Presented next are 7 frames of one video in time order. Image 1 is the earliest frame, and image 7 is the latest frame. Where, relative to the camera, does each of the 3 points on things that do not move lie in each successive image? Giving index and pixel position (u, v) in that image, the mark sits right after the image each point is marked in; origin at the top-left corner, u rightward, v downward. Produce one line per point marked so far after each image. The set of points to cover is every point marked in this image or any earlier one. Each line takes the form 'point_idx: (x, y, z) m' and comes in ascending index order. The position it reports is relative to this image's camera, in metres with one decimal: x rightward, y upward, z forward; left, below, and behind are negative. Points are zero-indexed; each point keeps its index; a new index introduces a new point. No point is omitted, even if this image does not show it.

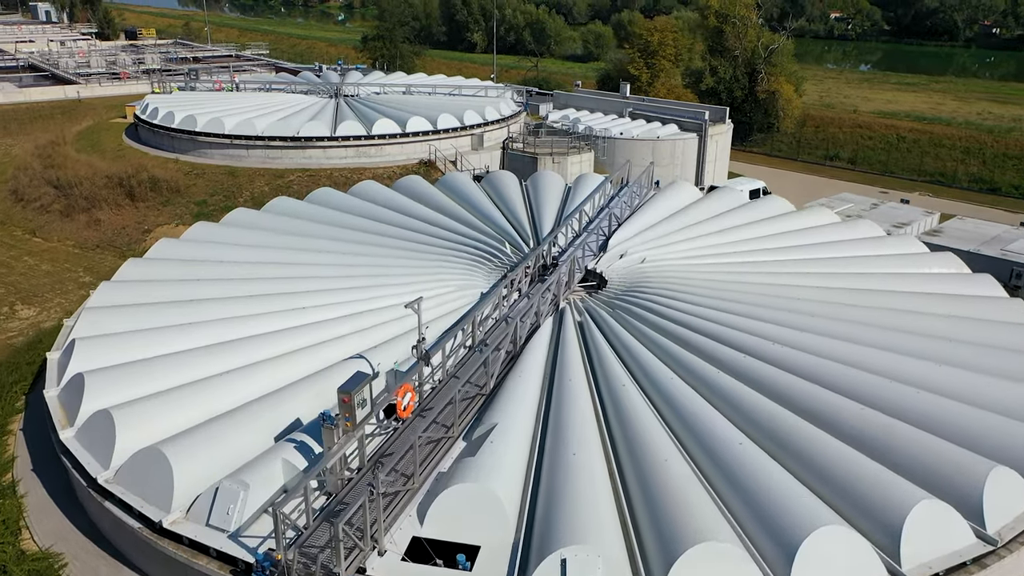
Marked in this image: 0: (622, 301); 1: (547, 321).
0: (+2.5, -0.4, +18.8) m
1: (+0.8, -0.7, +18.1) m
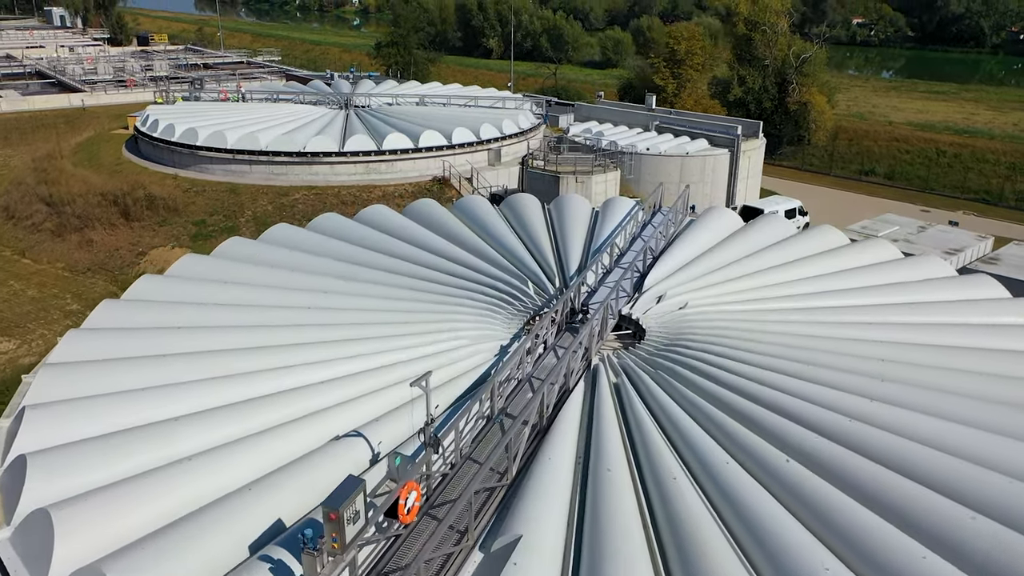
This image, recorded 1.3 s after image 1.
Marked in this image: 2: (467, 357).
0: (+3.0, -1.4, +16.3) m
1: (+1.3, -1.8, +15.6) m
2: (-0.9, -1.4, +16.0) m
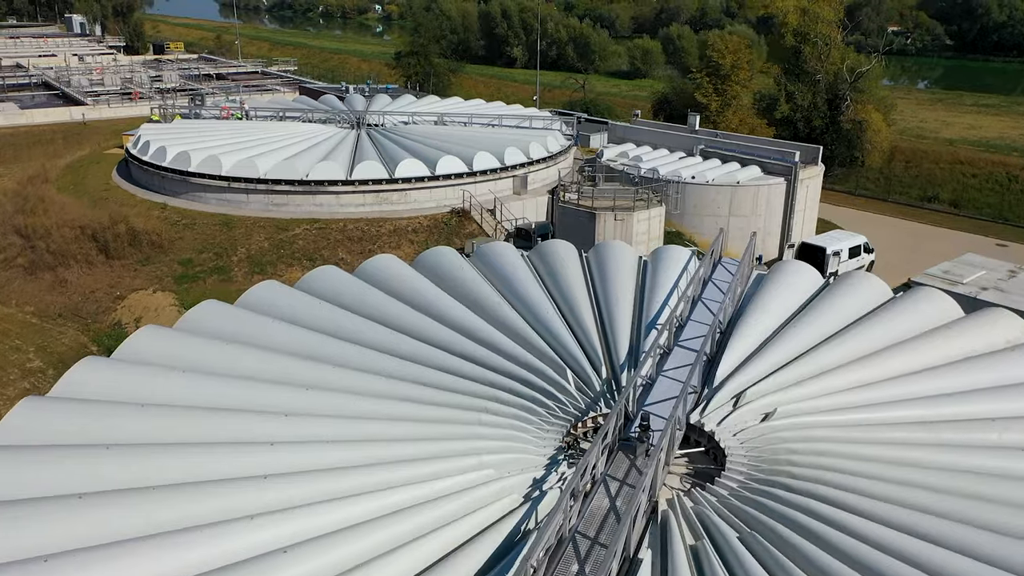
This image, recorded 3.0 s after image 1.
0: (+3.6, -3.2, +12.0) m
1: (+1.8, -3.5, +11.3) m
2: (-0.4, -3.1, +11.8) m
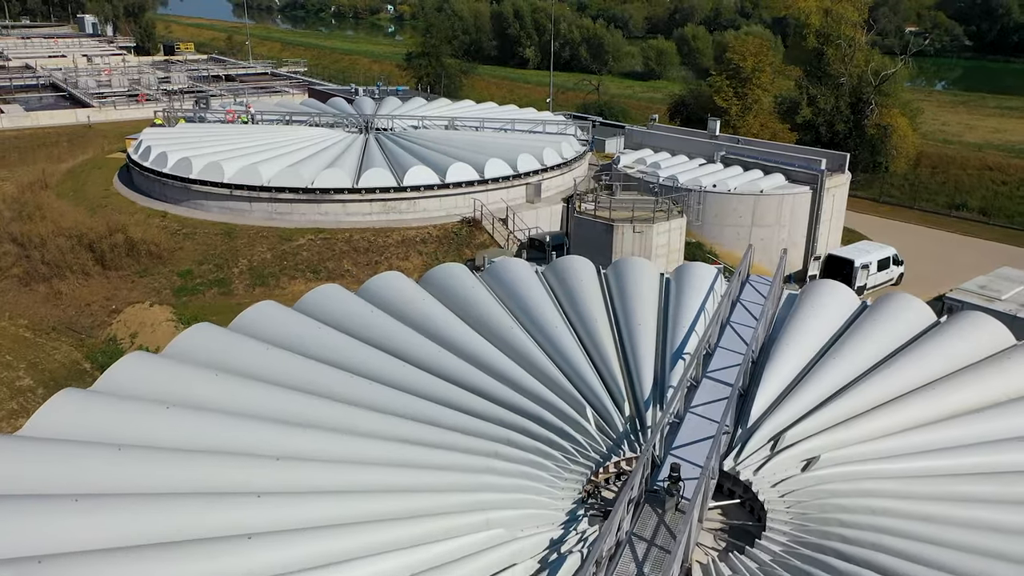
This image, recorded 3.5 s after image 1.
0: (+3.8, -3.7, +10.7) m
1: (+2.0, -4.0, +10.0) m
2: (-0.2, -3.6, +10.5) m
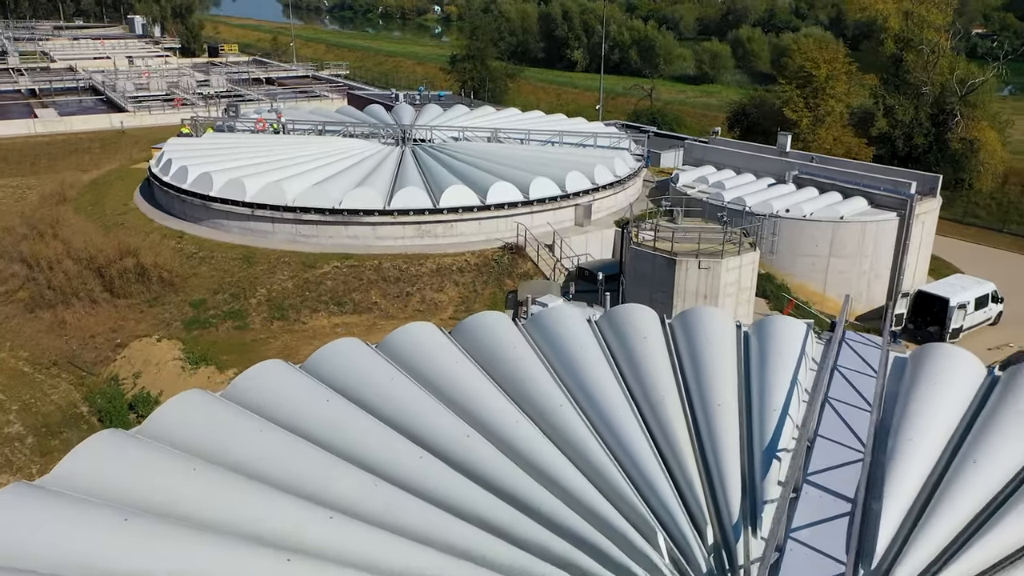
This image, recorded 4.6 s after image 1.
0: (+4.2, -4.9, +7.3) m
1: (+2.4, -5.2, +6.7) m
2: (+0.3, -4.8, +7.4) m
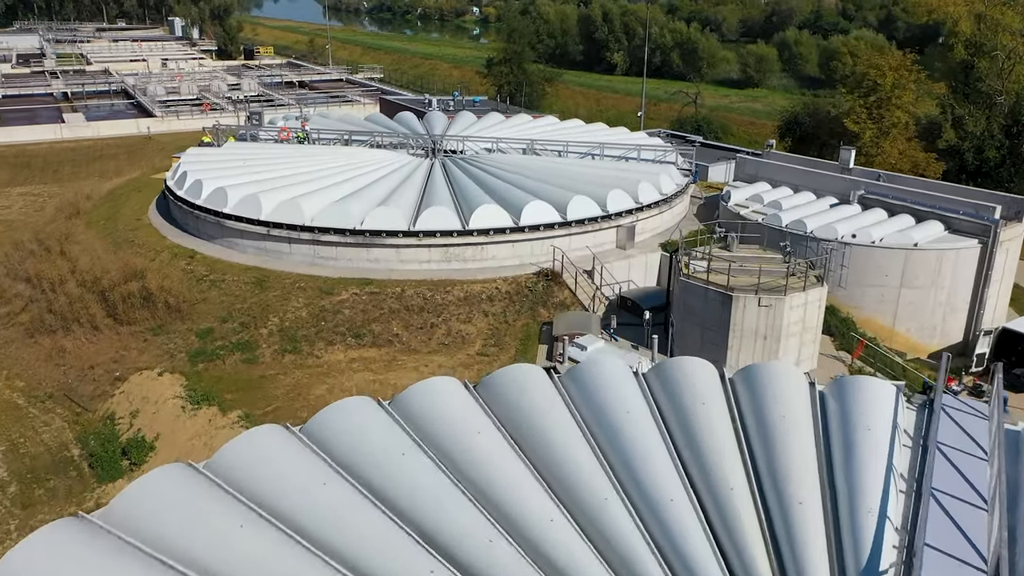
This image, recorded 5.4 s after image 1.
0: (+4.3, -5.9, +4.7) m
1: (+2.5, -6.2, +4.2) m
2: (+0.4, -5.7, +4.9) m
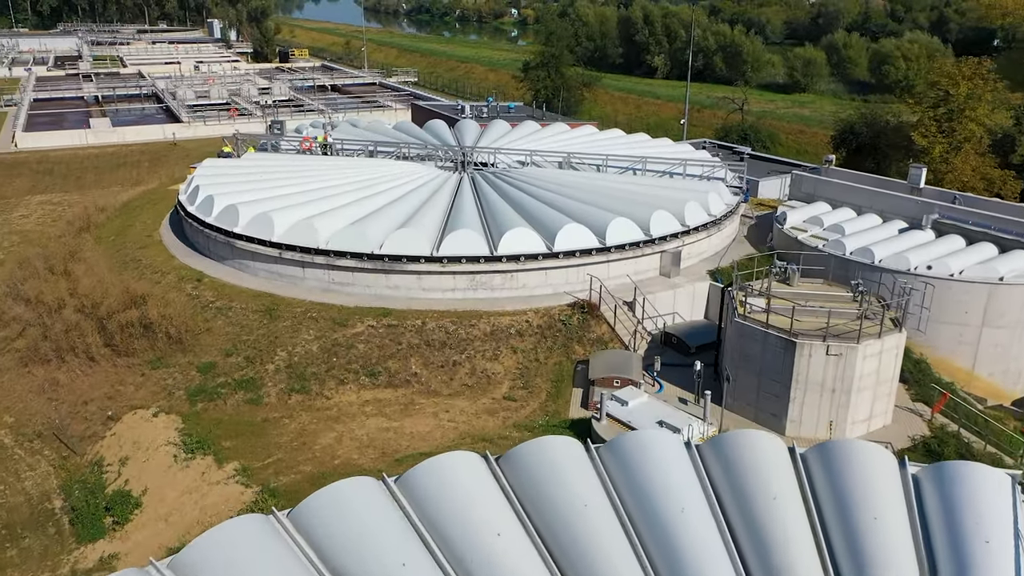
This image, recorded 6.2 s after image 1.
0: (+4.3, -6.8, +2.1) m
1: (+2.4, -7.1, +1.7) m
2: (+0.4, -6.6, +2.5) m
